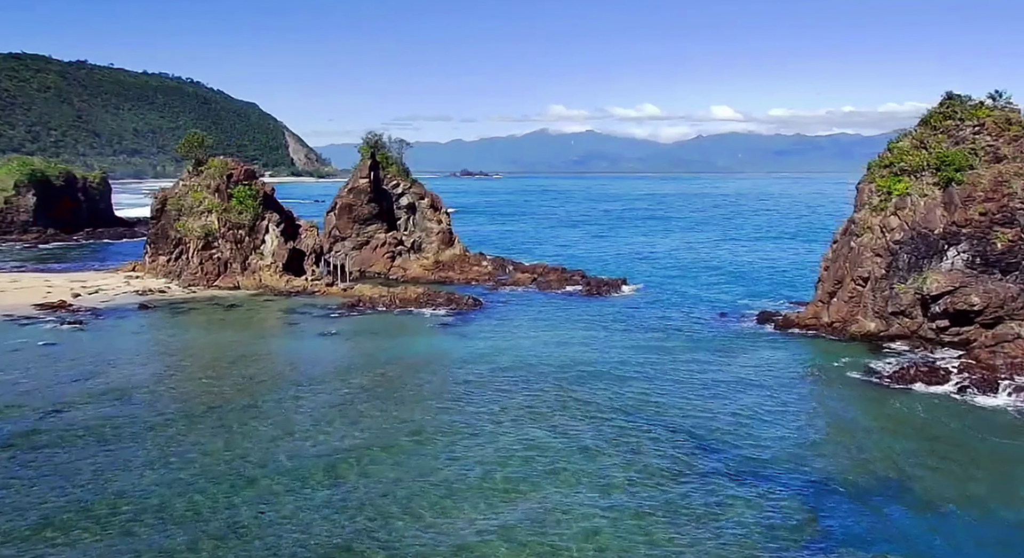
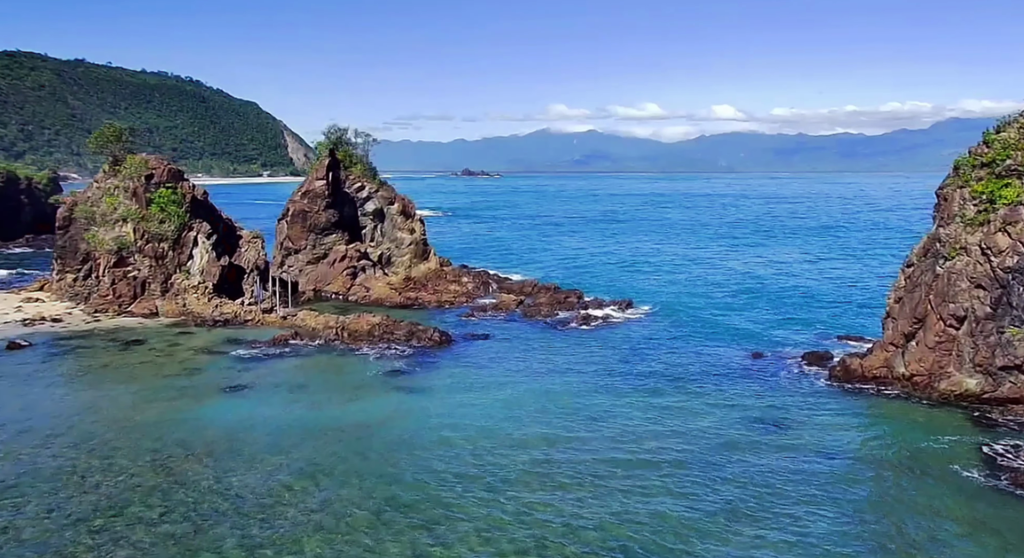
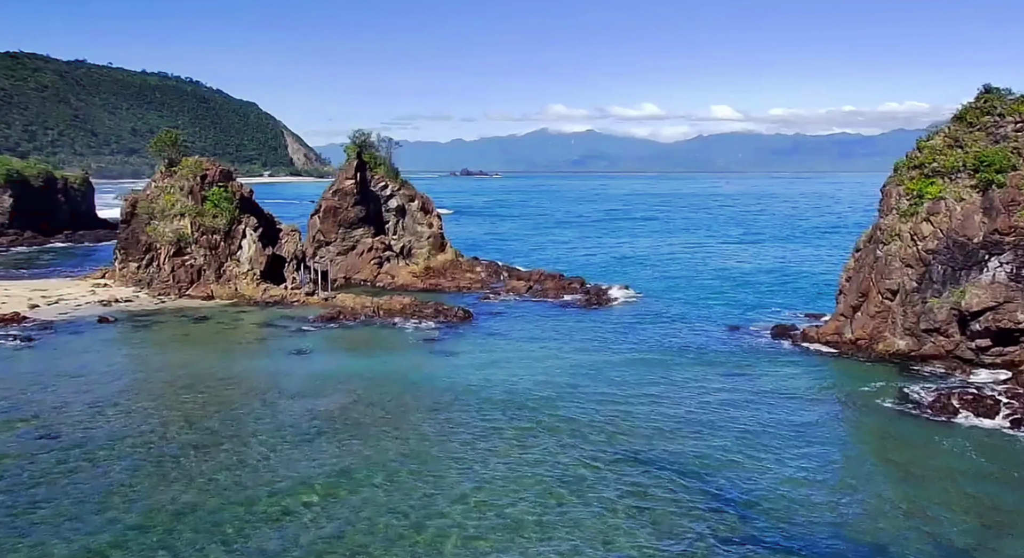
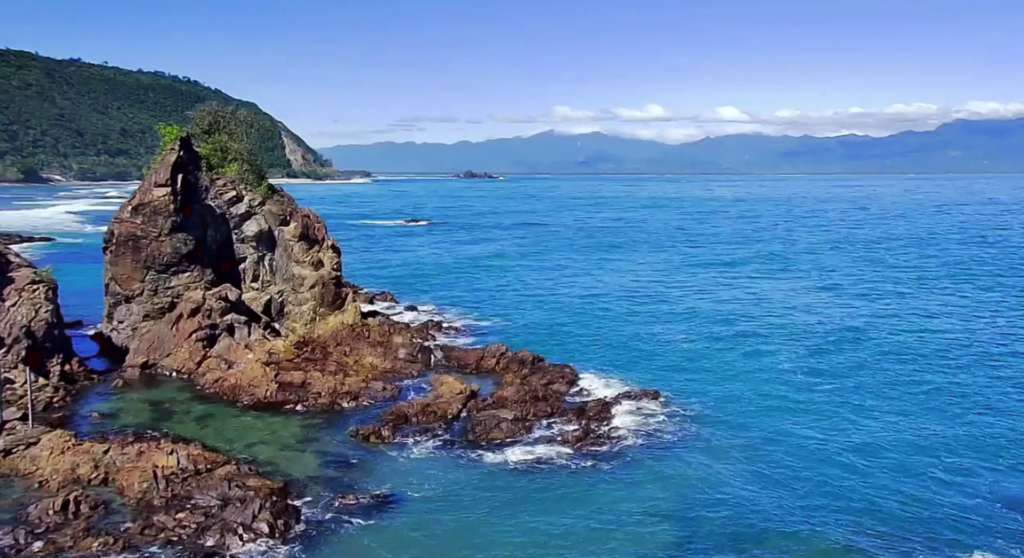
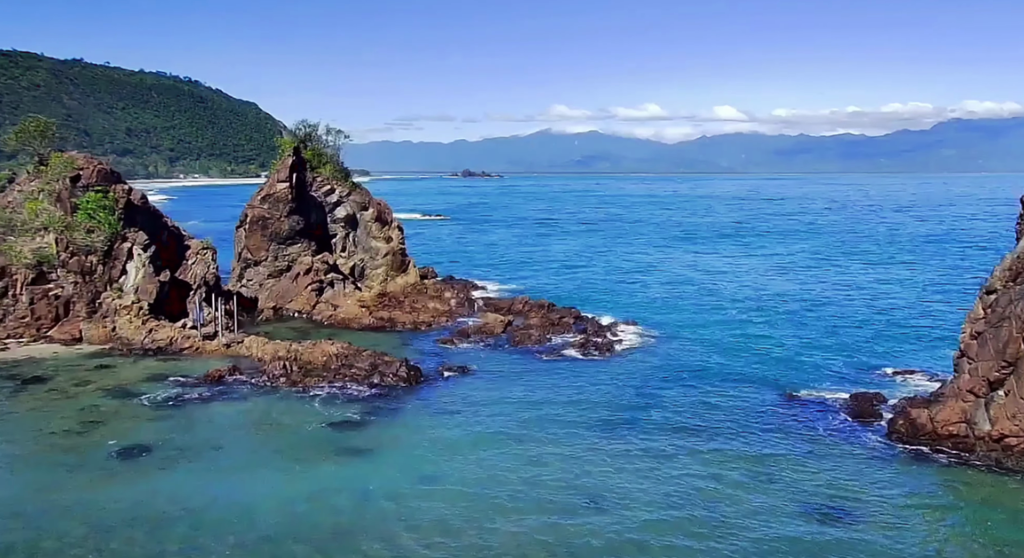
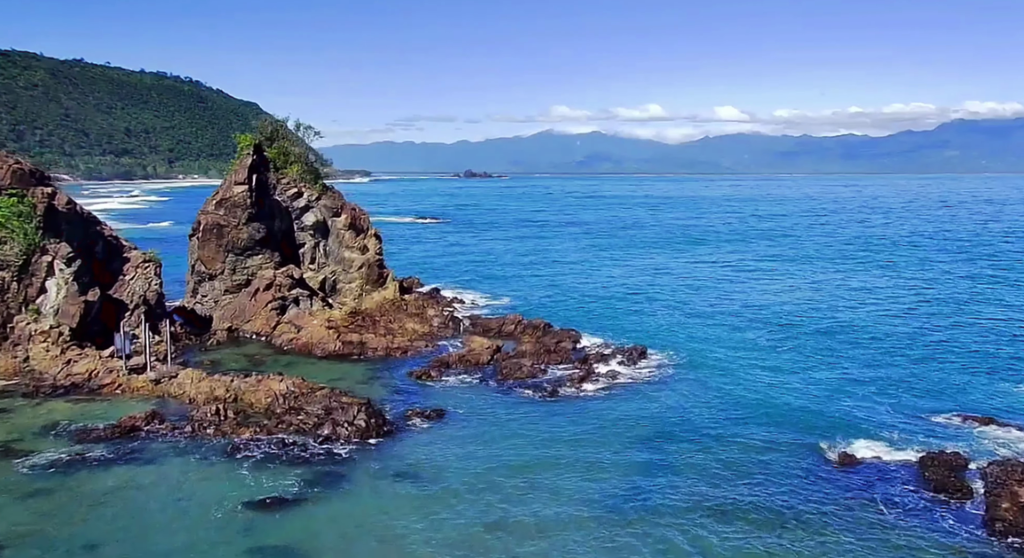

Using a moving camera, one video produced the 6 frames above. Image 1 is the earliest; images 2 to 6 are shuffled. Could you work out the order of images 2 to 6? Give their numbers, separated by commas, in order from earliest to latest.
3, 2, 5, 6, 4
